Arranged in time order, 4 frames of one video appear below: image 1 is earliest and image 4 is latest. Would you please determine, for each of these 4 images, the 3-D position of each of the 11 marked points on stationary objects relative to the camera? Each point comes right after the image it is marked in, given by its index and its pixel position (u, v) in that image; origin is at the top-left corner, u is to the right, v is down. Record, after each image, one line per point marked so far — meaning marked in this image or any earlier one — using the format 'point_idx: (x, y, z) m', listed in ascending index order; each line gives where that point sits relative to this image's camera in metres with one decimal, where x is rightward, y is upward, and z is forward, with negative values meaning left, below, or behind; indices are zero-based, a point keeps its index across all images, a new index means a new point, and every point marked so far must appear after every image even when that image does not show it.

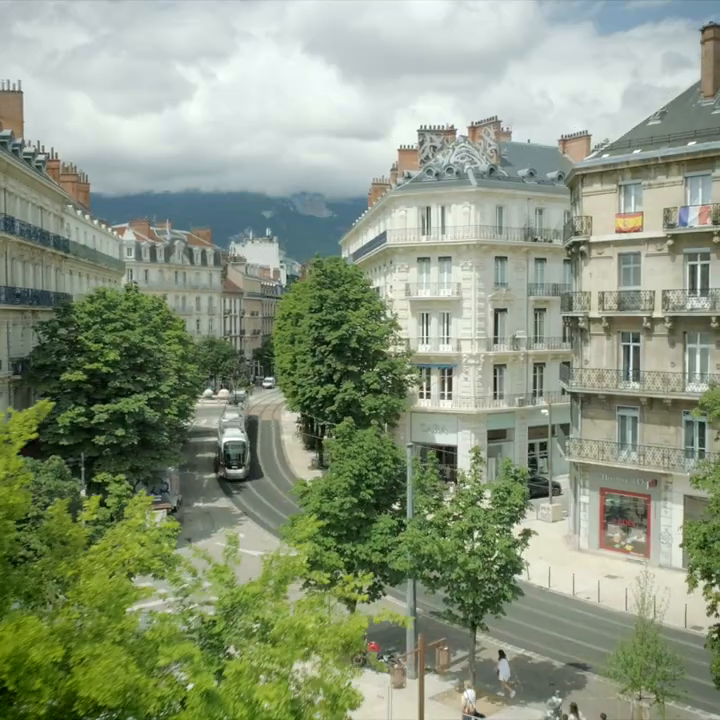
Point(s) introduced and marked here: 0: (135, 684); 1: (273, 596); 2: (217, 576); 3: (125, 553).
0: (-1.8, -2.8, +7.9) m
1: (-0.9, -2.4, +10.1) m
2: (-1.5, -2.2, +10.4) m
3: (-2.5, -1.9, +10.0) m
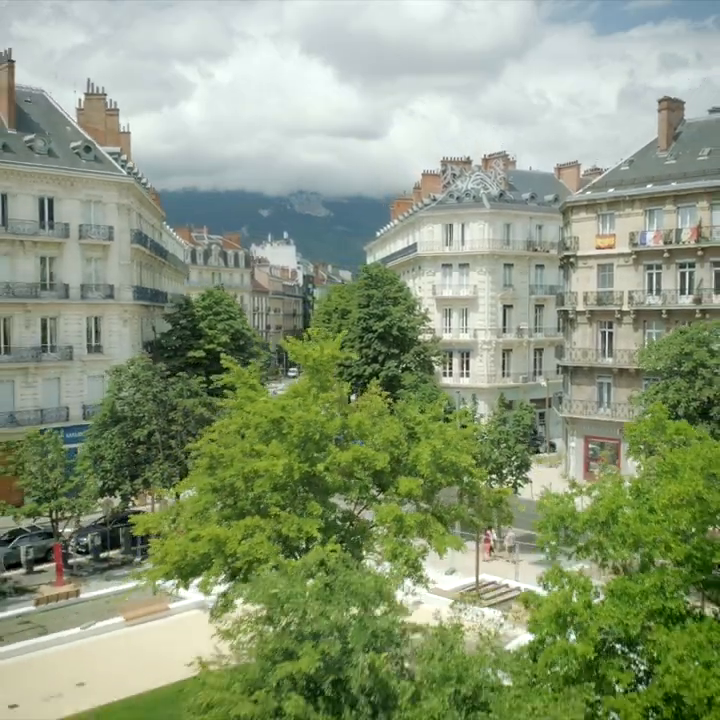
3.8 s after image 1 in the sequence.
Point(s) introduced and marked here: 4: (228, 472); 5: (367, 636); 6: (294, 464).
0: (+1.0, -1.8, +20.9) m
1: (+1.9, -1.4, +23.1) m
2: (+1.3, -1.2, +23.4) m
3: (+0.3, -1.0, +23.0) m
4: (-3.0, -2.5, +19.8) m
5: (+0.1, -3.3, +10.9) m
6: (-1.4, -2.2, +19.0) m
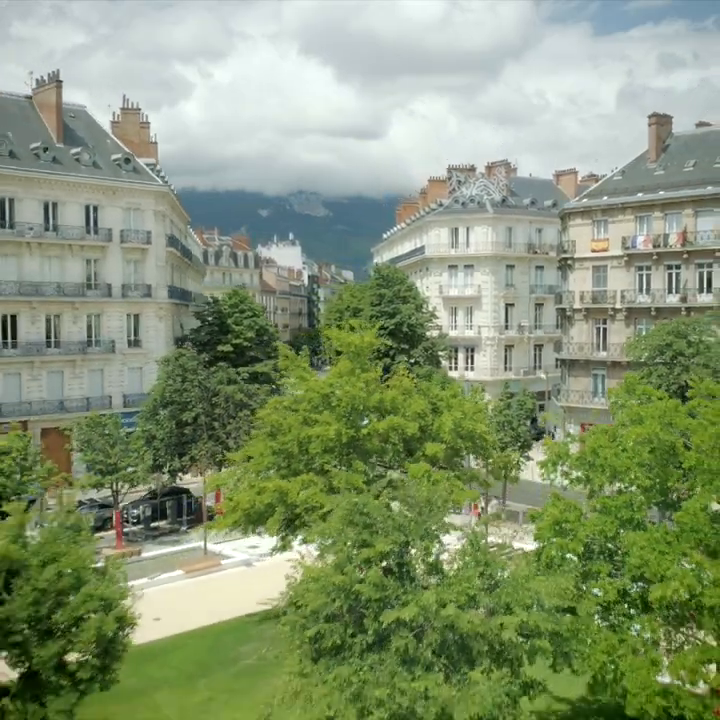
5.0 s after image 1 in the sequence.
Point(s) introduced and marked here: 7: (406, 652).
0: (+1.9, -1.5, +25.3) m
1: (+2.9, -1.1, +27.5) m
2: (+2.2, -0.8, +27.8) m
3: (+1.3, -0.6, +27.4) m
4: (-2.0, -2.1, +24.3) m
5: (+1.1, -2.9, +15.3) m
6: (-0.5, -1.9, +23.4) m
7: (+0.7, -4.6, +13.7) m
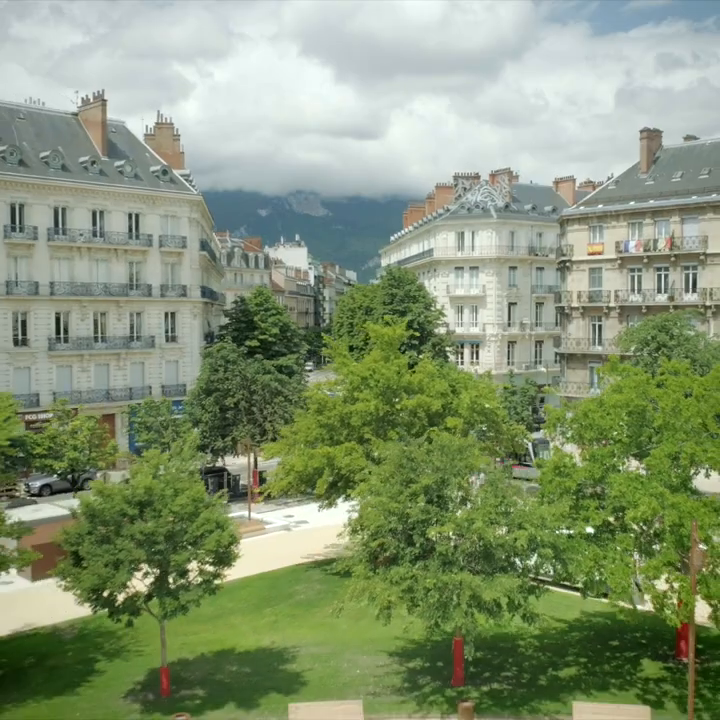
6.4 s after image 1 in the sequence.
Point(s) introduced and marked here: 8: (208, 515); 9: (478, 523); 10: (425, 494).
0: (+3.0, -1.1, +30.2) m
1: (+4.0, -0.7, +32.4) m
2: (+3.3, -0.4, +32.7) m
3: (+2.3, -0.2, +32.3) m
4: (-1.0, -1.8, +29.2) m
5: (+2.2, -2.6, +20.2) m
6: (+0.6, -1.5, +28.3) m
7: (+1.8, -4.2, +18.6) m
8: (-3.4, -3.5, +19.6) m
9: (+2.5, -3.5, +18.4) m
10: (+1.4, -3.0, +19.7) m
